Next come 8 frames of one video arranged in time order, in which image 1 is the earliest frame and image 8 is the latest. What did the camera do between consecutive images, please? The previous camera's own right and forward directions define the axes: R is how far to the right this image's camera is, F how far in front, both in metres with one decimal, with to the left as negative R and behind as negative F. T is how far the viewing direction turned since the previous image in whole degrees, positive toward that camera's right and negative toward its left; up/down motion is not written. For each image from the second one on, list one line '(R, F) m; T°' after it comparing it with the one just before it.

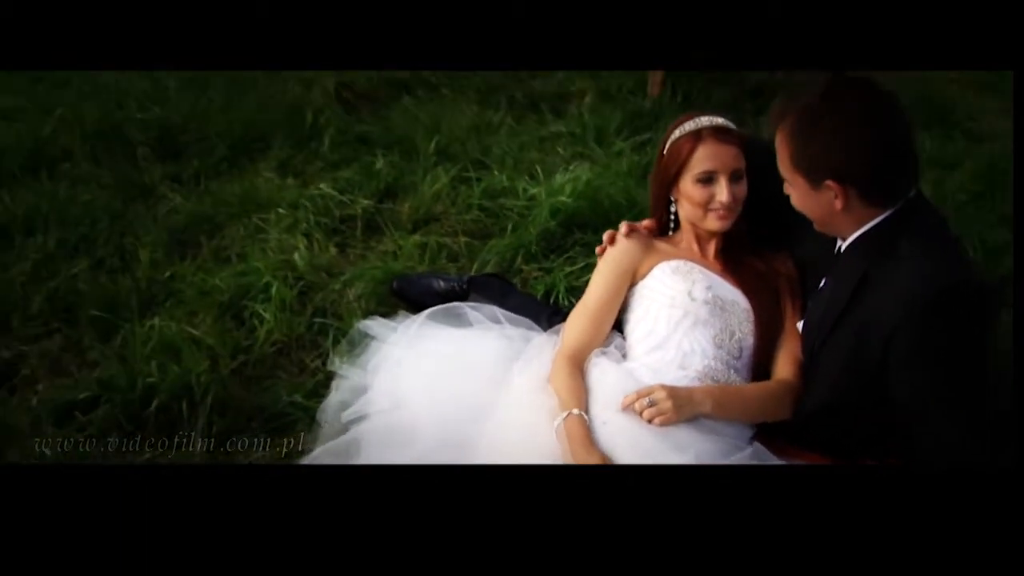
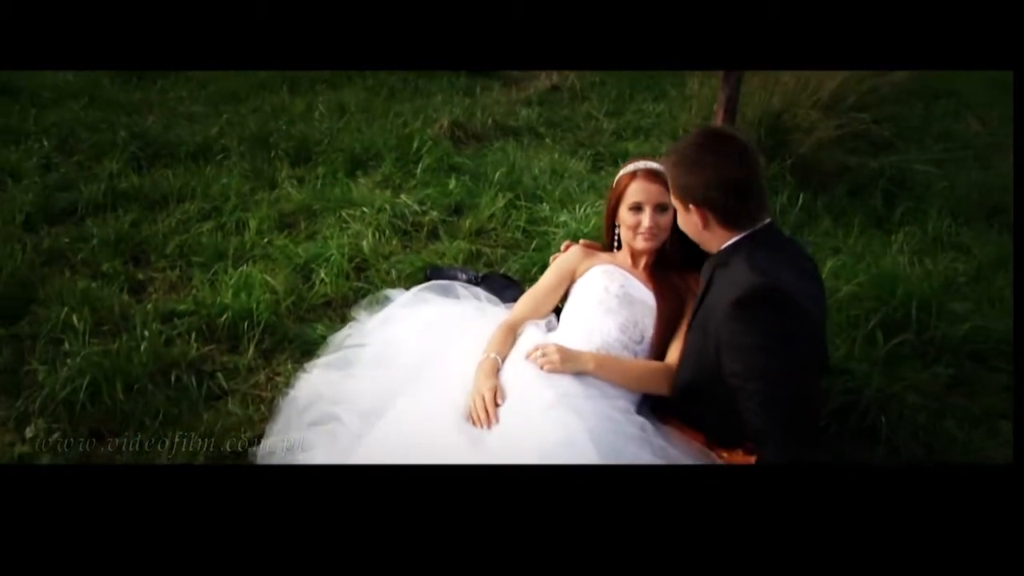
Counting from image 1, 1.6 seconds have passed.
(+0.4, -0.4) m; -10°
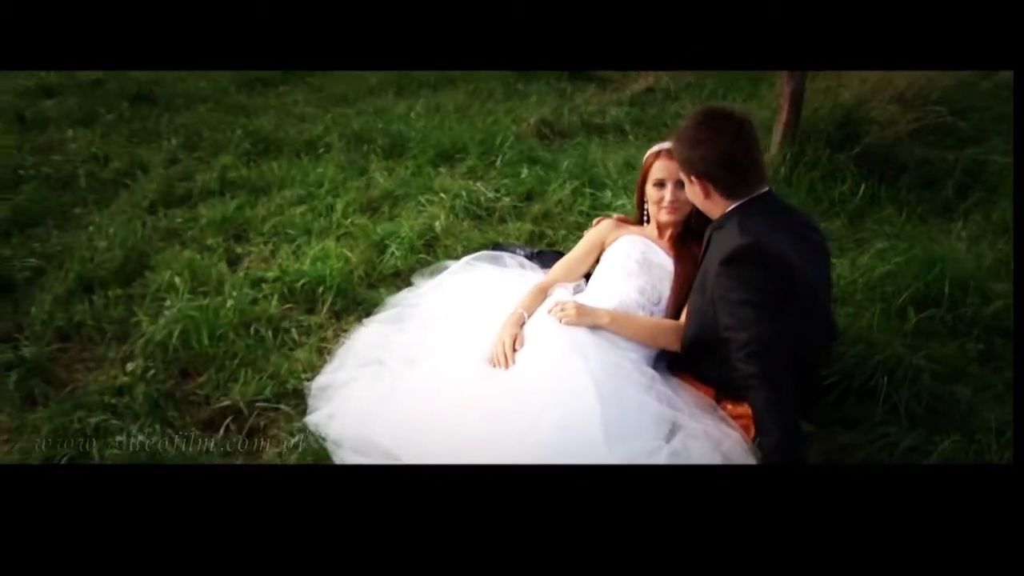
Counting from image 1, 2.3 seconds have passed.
(+0.2, -0.2) m; -8°
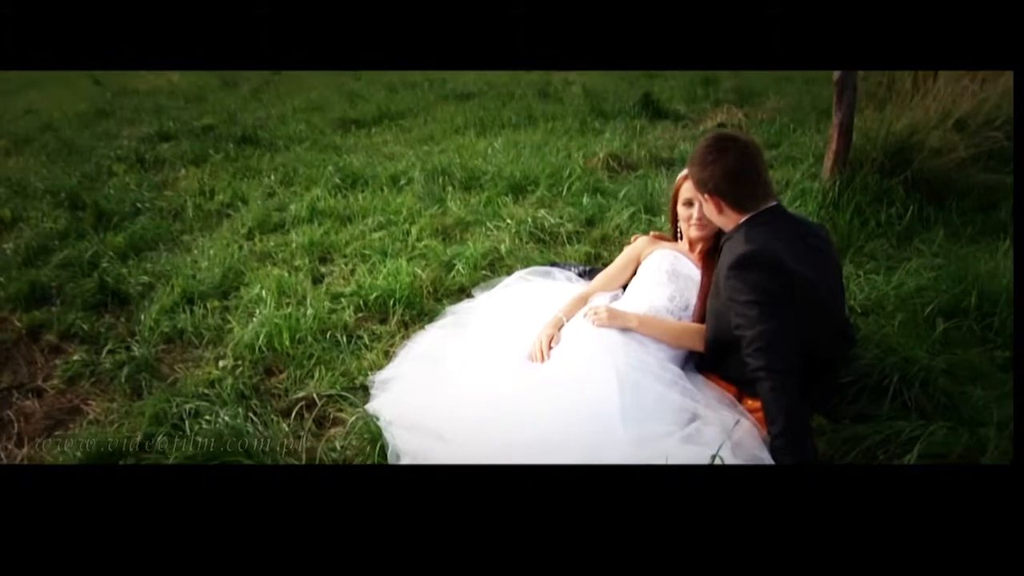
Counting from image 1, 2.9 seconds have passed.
(+0.1, -0.2) m; -6°
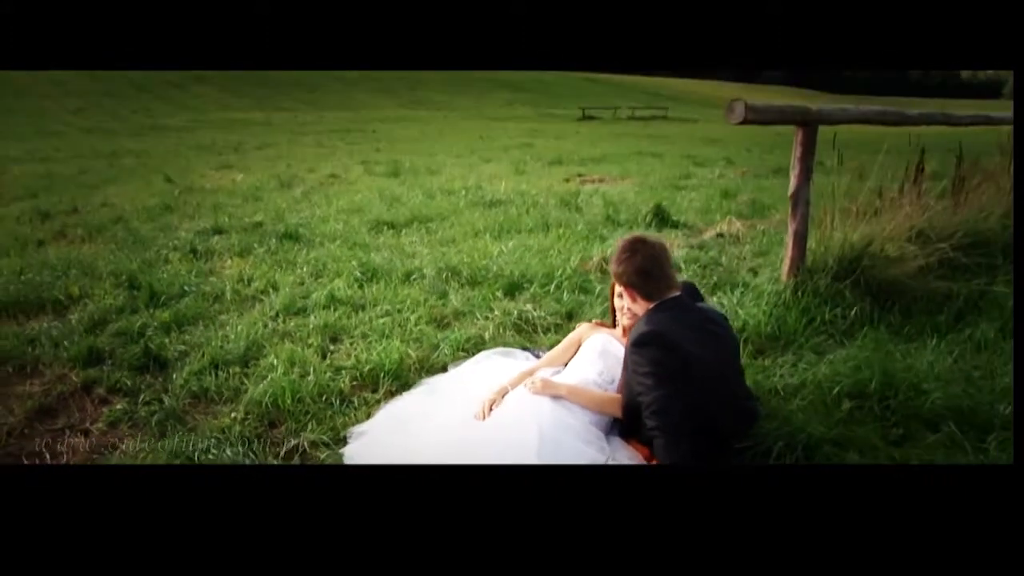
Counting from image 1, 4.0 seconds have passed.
(+0.2, -0.5) m; -3°
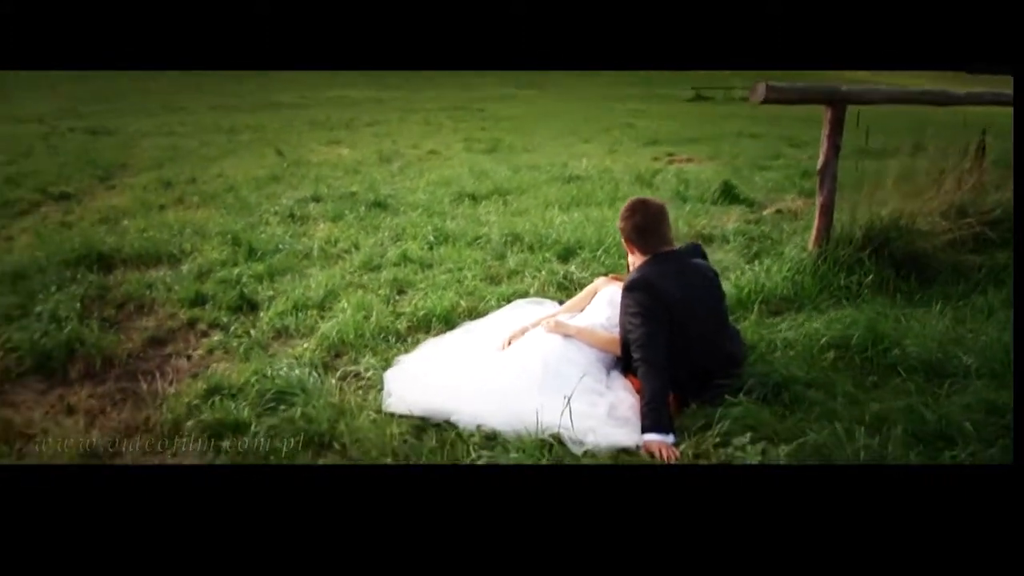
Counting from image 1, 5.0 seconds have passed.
(+0.3, -0.4) m; -6°
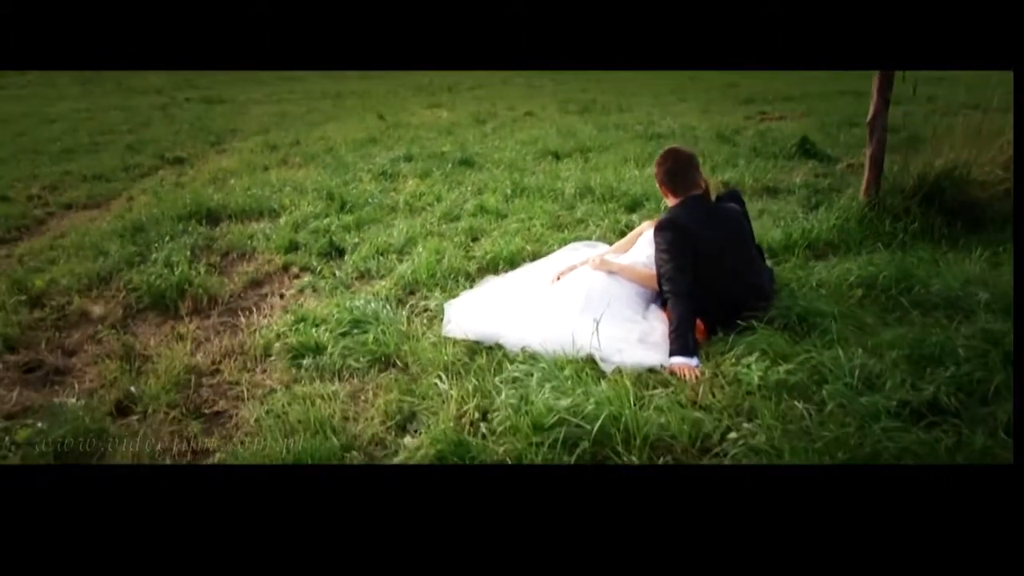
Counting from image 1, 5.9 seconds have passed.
(+0.2, -0.3) m; -6°
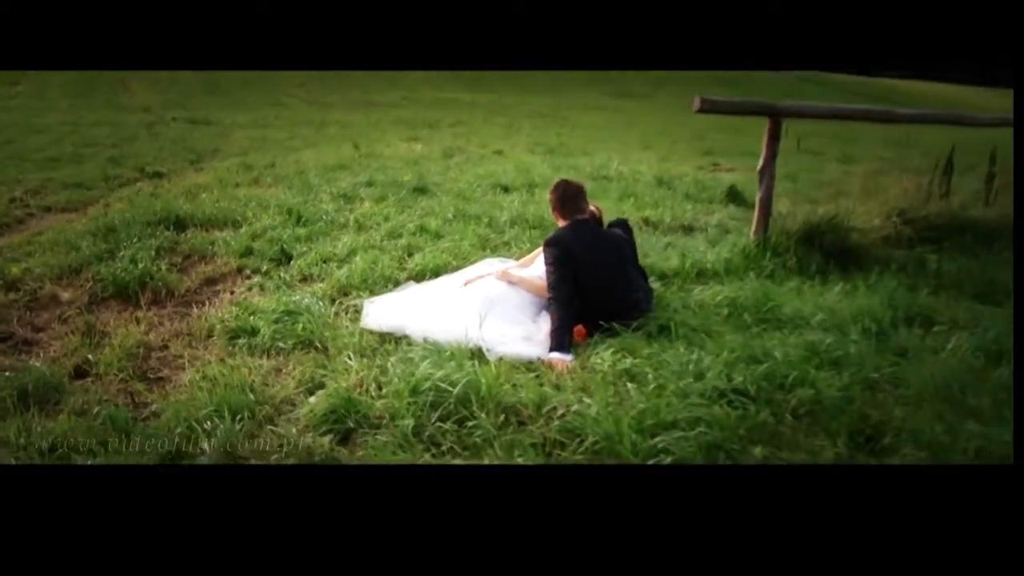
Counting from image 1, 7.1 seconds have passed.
(+0.2, -0.5) m; +1°
